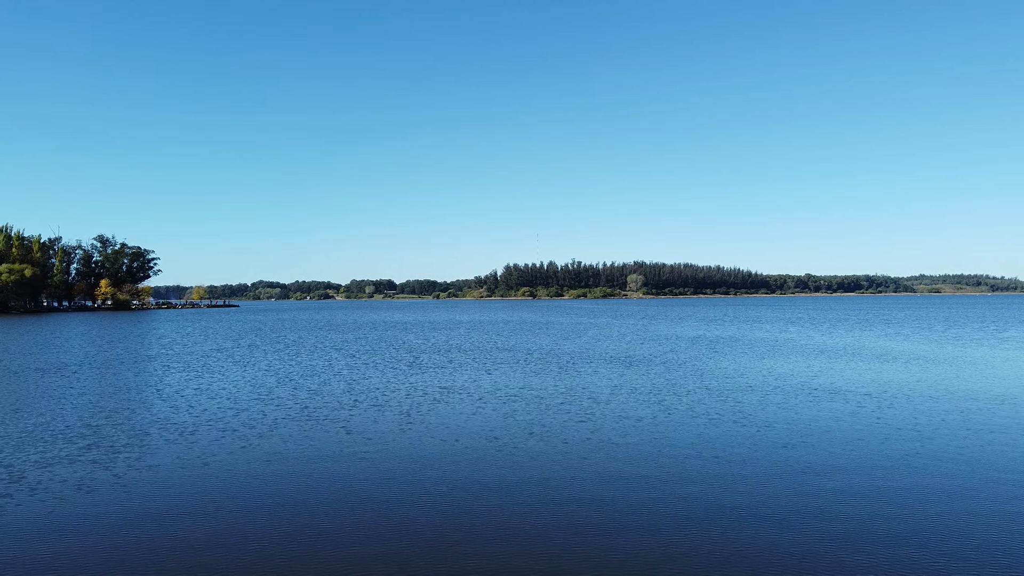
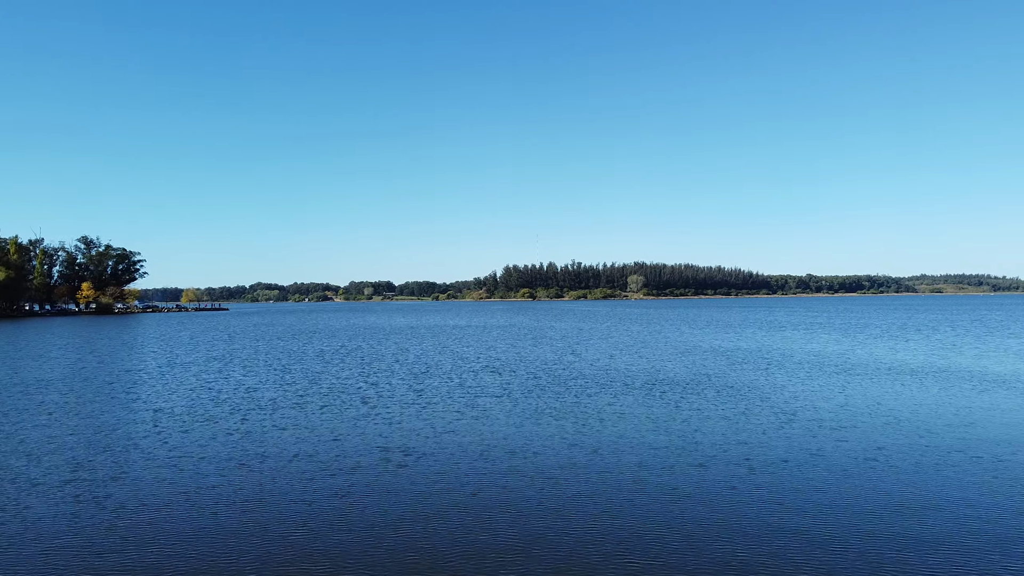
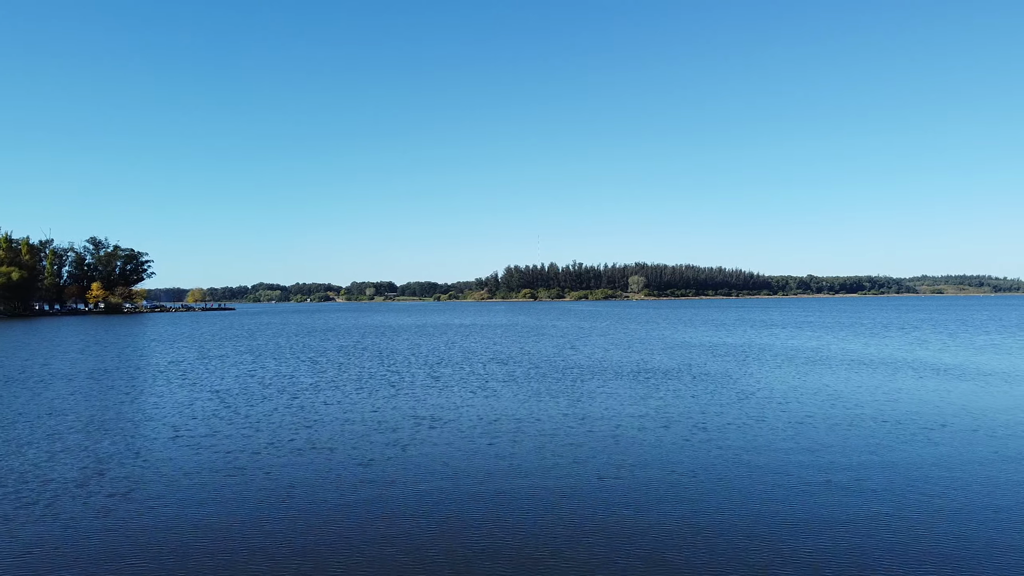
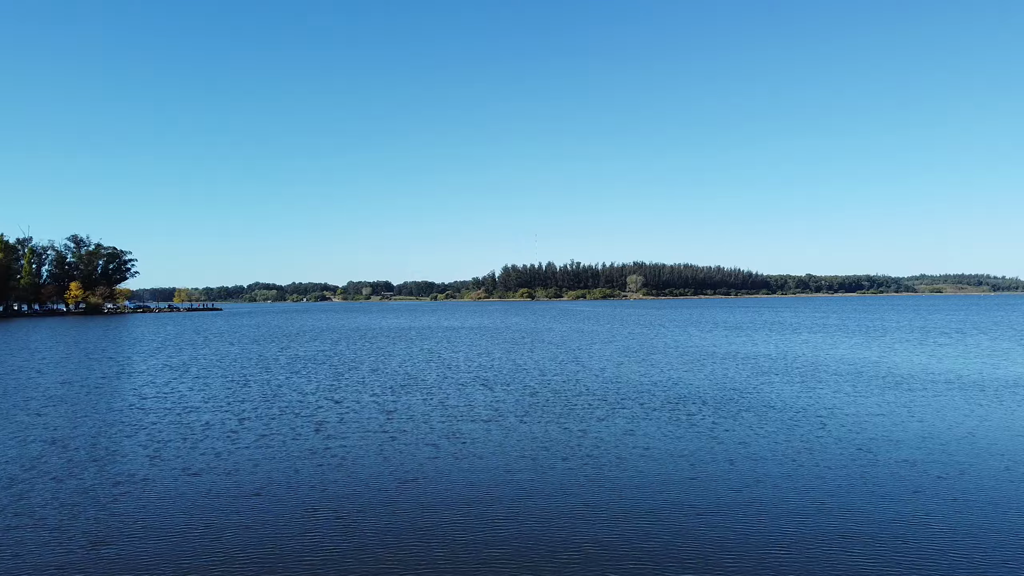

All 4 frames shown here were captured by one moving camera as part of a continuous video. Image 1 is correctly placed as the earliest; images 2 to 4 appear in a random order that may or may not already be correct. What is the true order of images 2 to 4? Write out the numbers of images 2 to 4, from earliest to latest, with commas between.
3, 2, 4
